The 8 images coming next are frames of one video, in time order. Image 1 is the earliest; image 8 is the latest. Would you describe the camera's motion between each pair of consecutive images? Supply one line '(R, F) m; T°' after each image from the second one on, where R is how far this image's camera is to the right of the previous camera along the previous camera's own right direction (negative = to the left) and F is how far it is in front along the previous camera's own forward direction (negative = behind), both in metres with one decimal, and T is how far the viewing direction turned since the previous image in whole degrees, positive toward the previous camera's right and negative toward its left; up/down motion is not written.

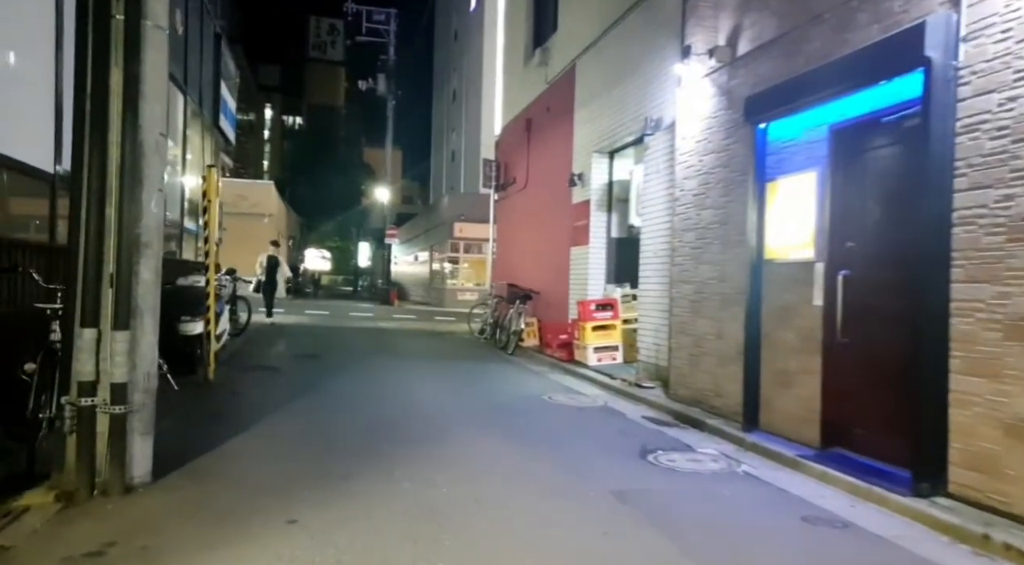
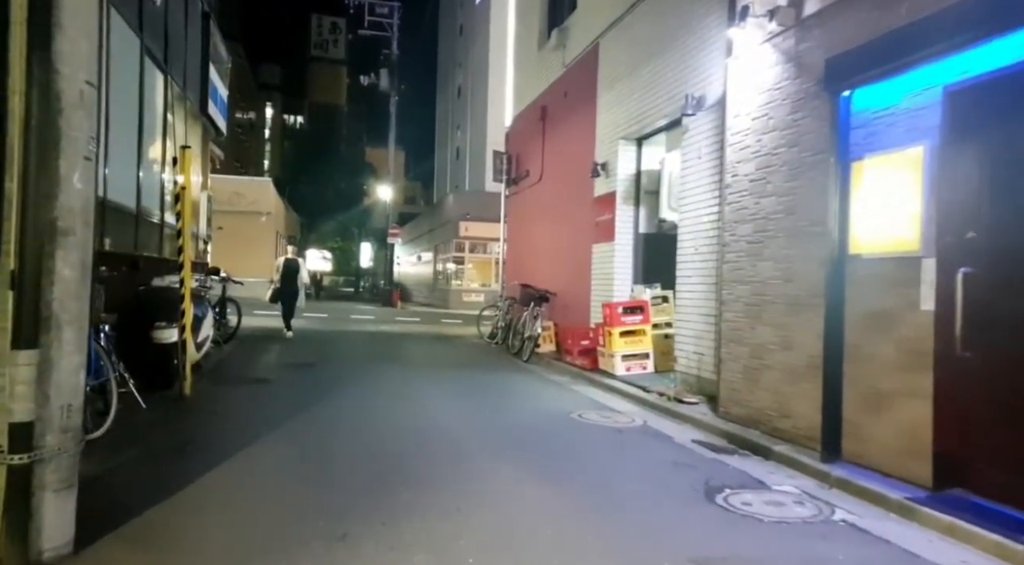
(-0.2, +1.2) m; 0°
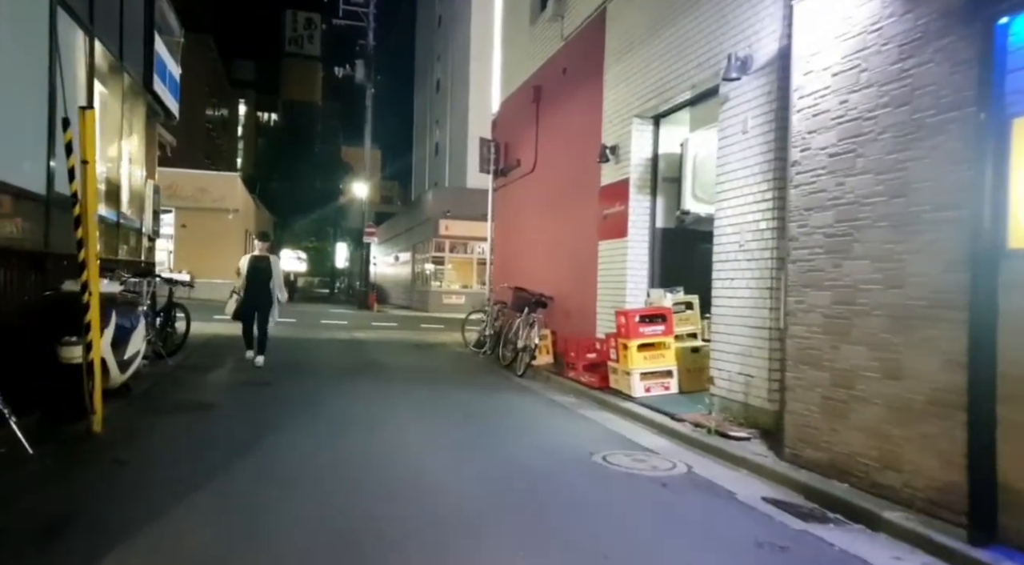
(-0.2, +1.7) m; +2°
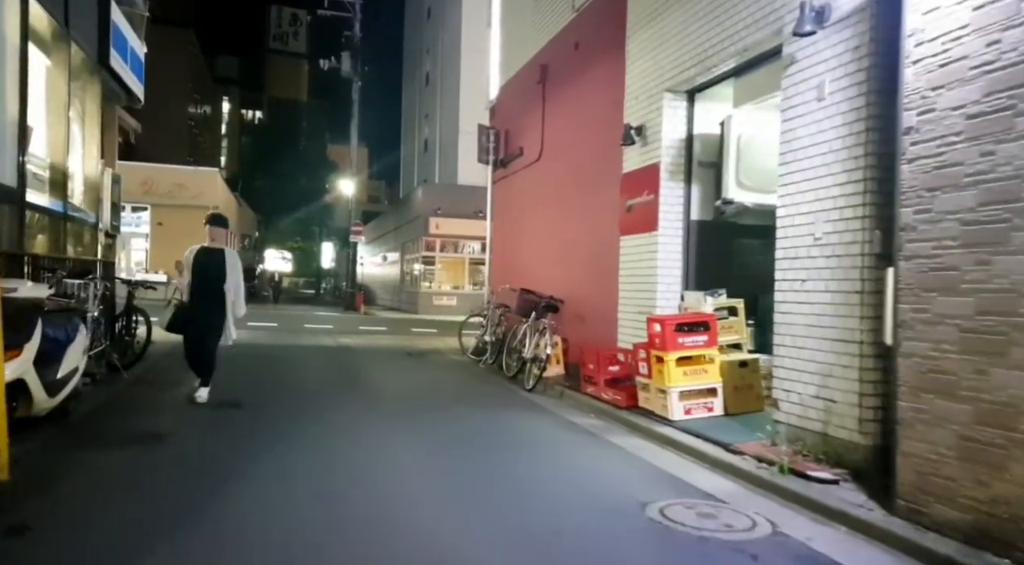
(-0.3, +1.3) m; +1°
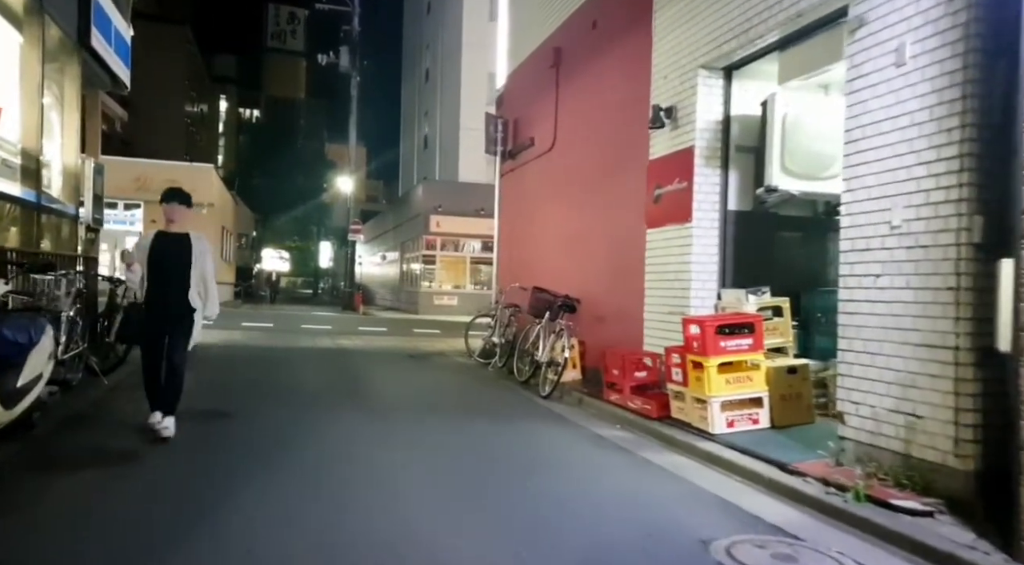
(-0.2, +0.8) m; 0°
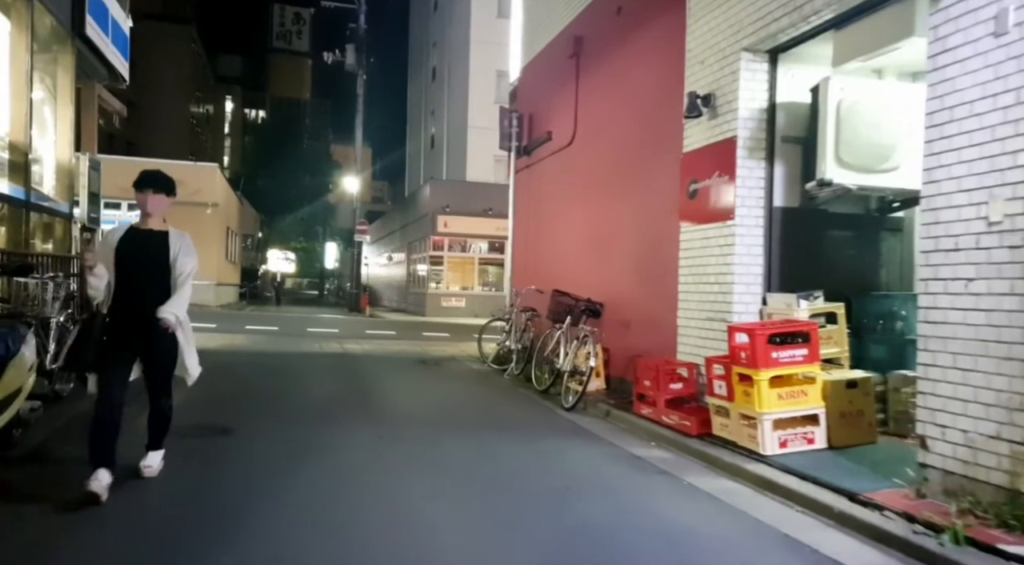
(-0.2, +0.6) m; 0°
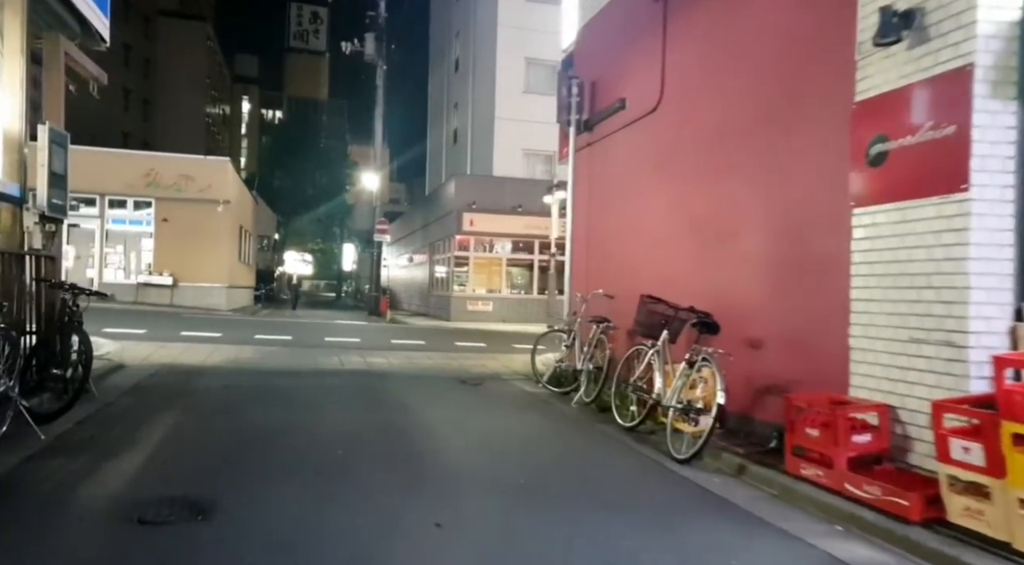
(-0.7, +2.2) m; -1°
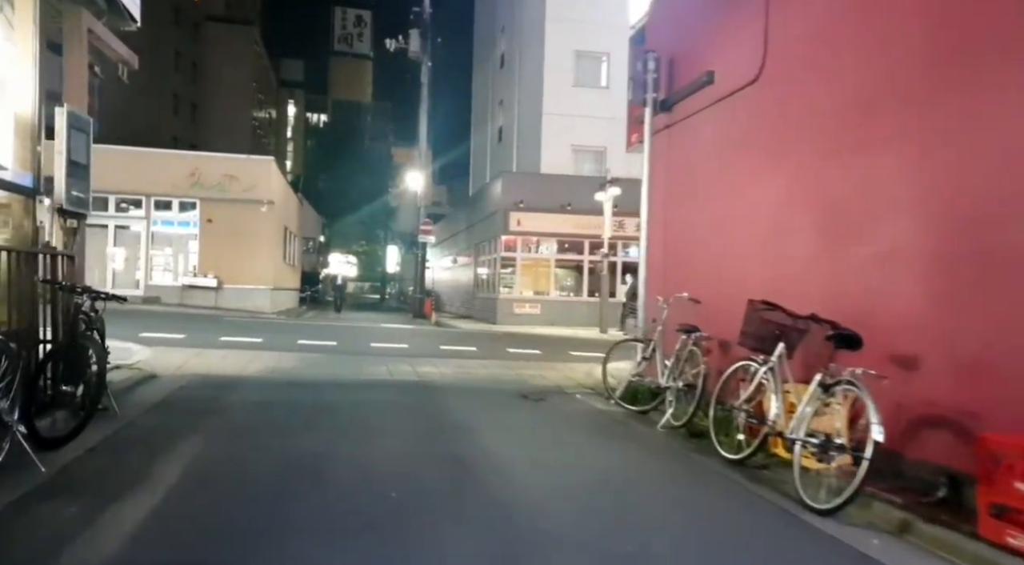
(-0.4, +1.2) m; -4°
